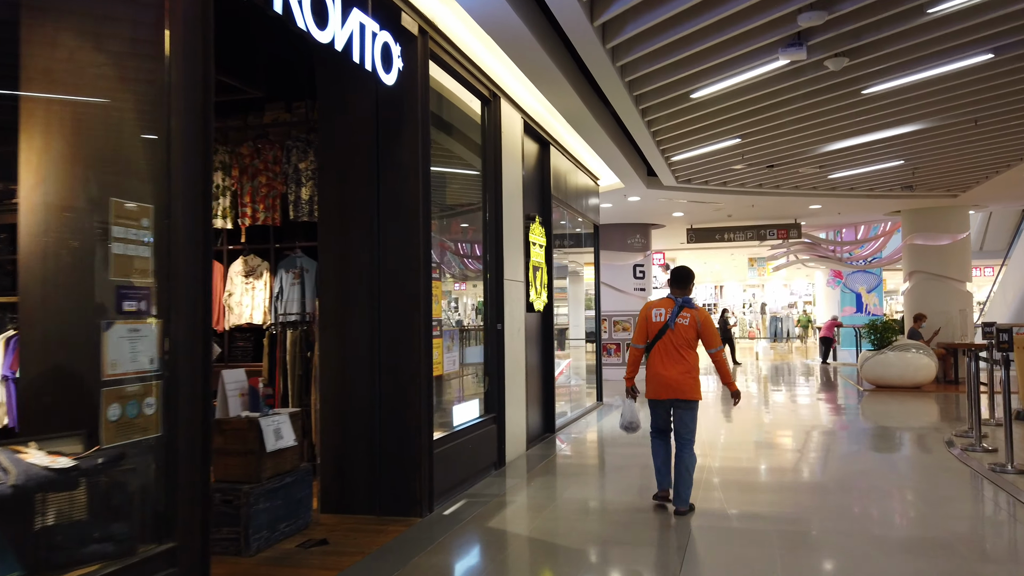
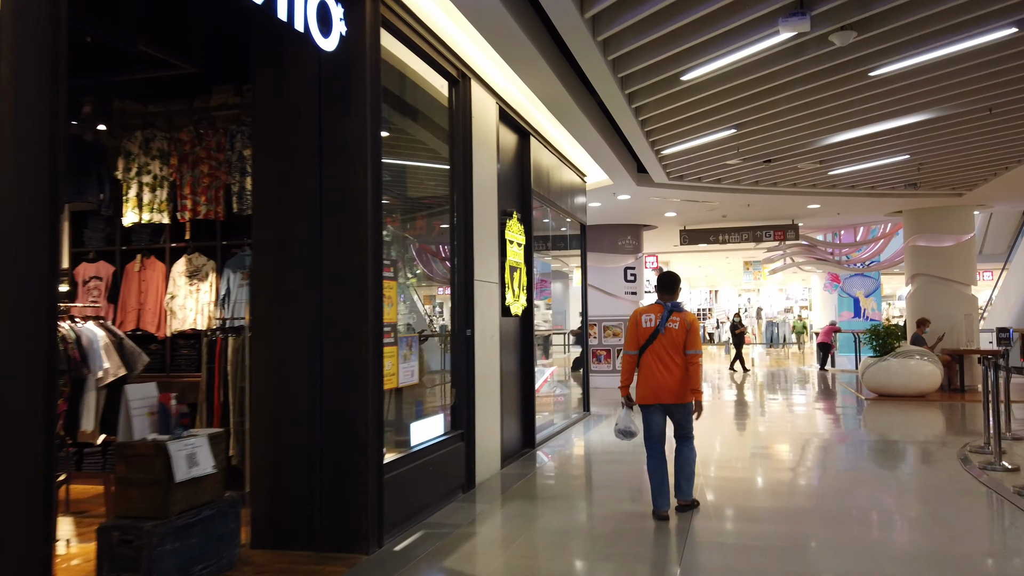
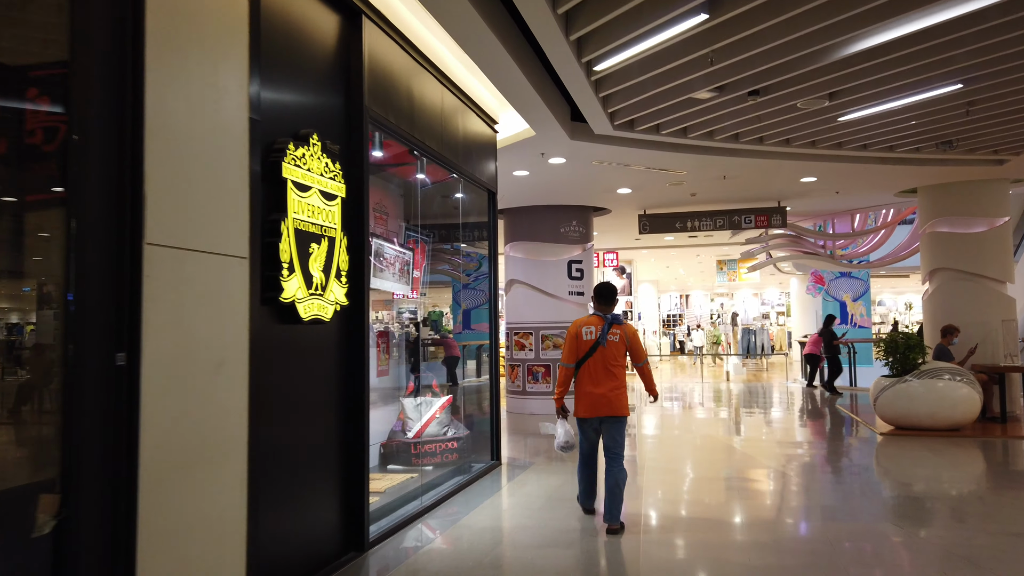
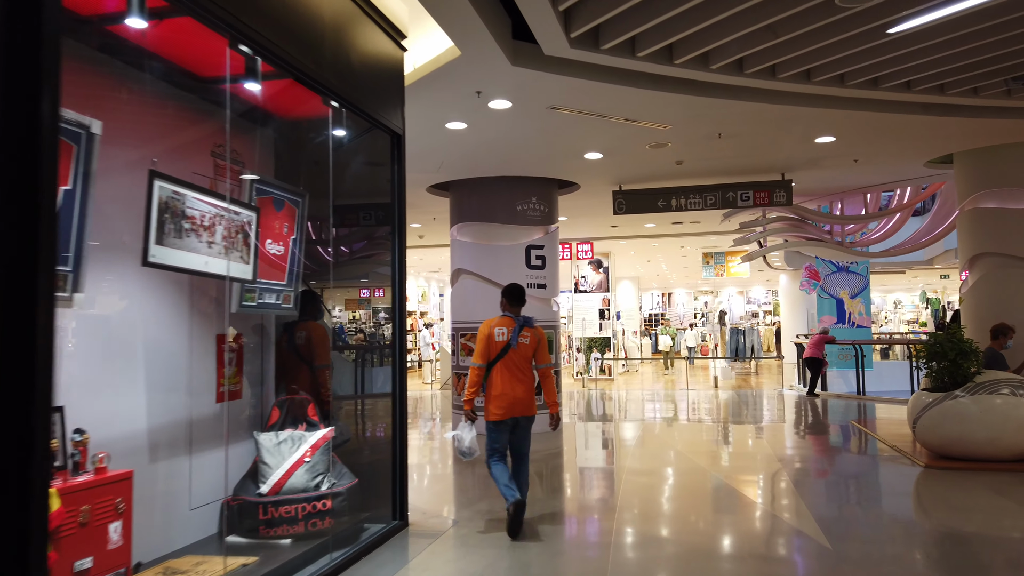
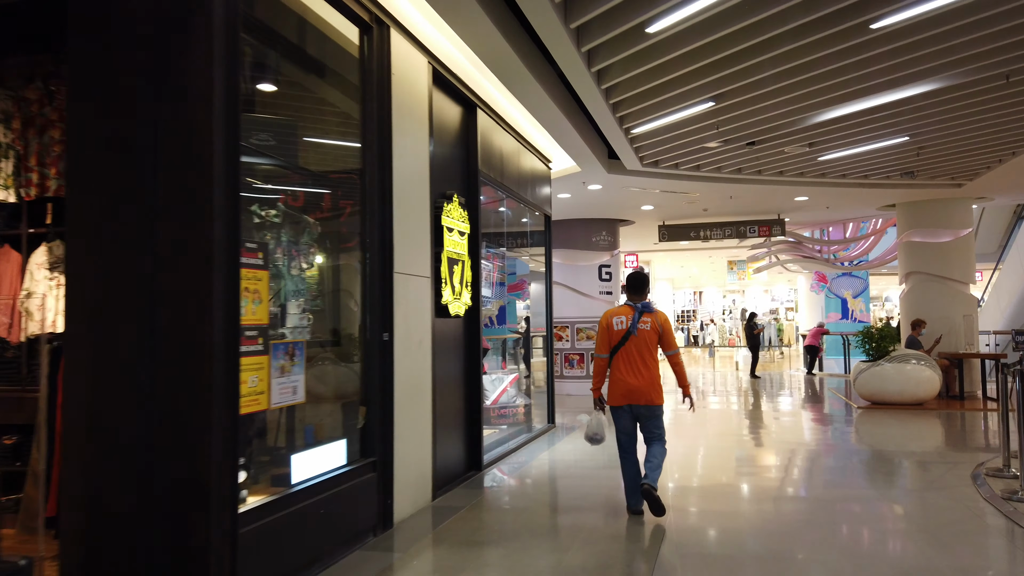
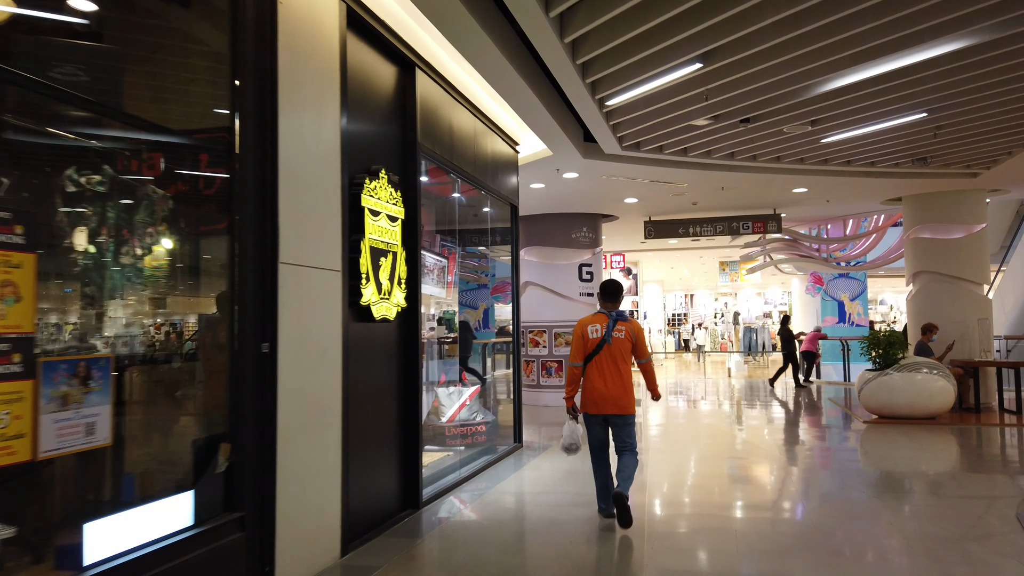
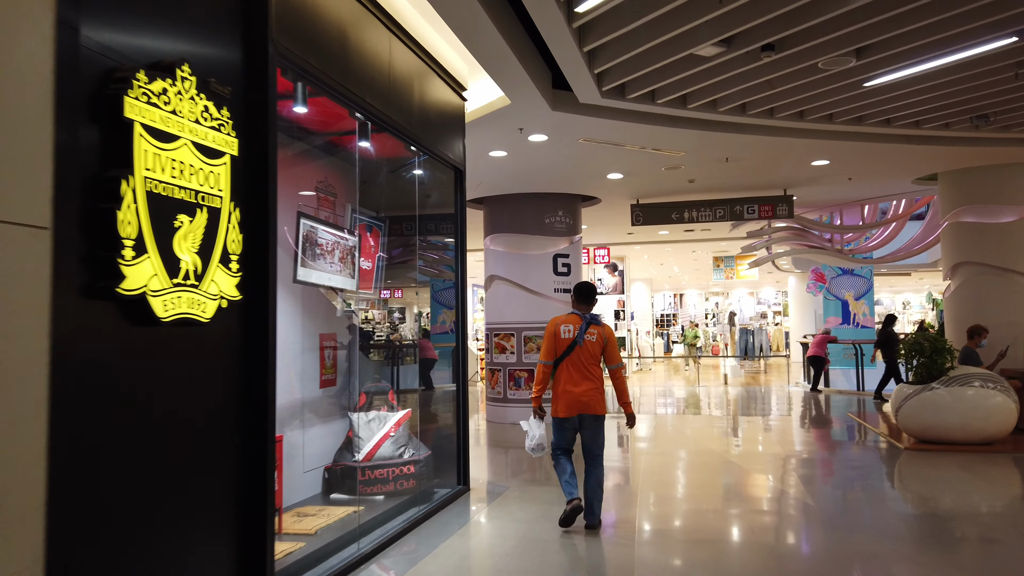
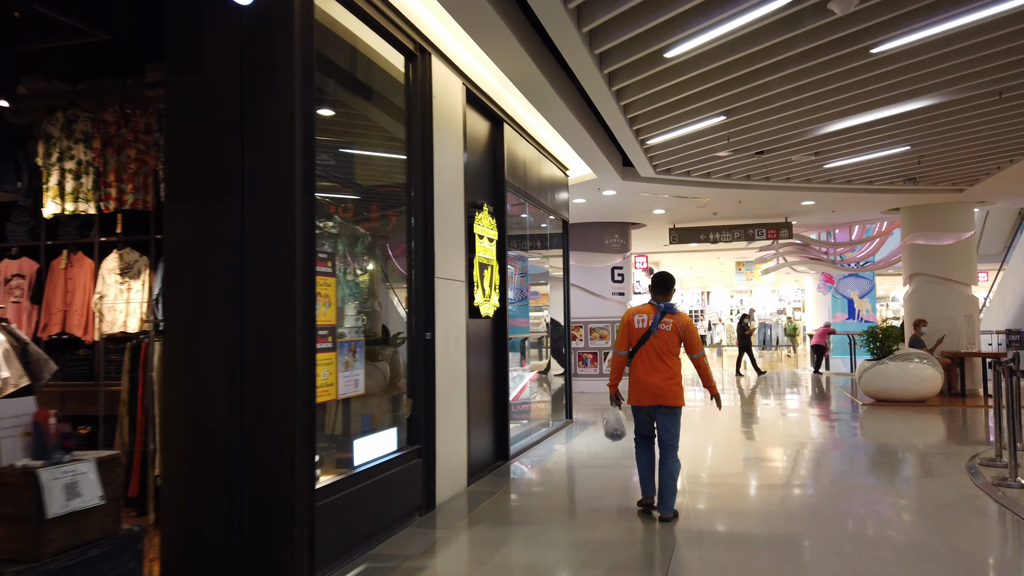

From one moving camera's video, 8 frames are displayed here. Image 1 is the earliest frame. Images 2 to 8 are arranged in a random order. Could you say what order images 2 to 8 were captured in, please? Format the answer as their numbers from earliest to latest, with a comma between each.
2, 8, 5, 6, 3, 7, 4
